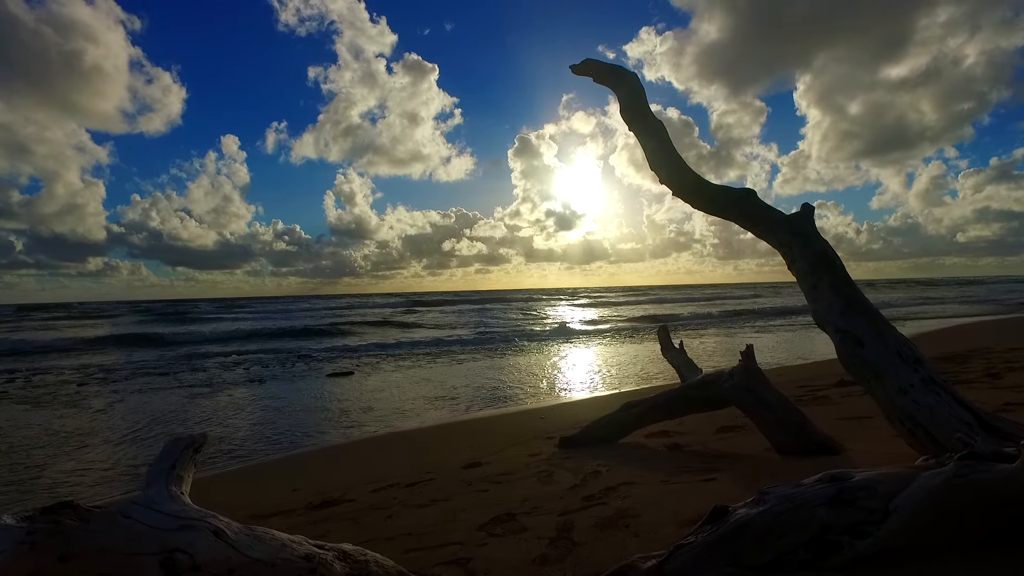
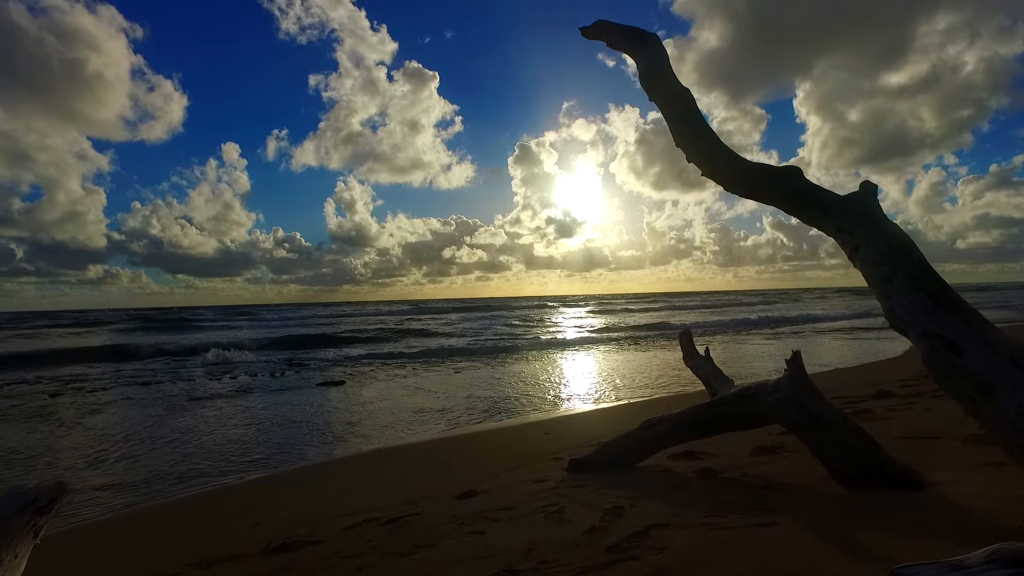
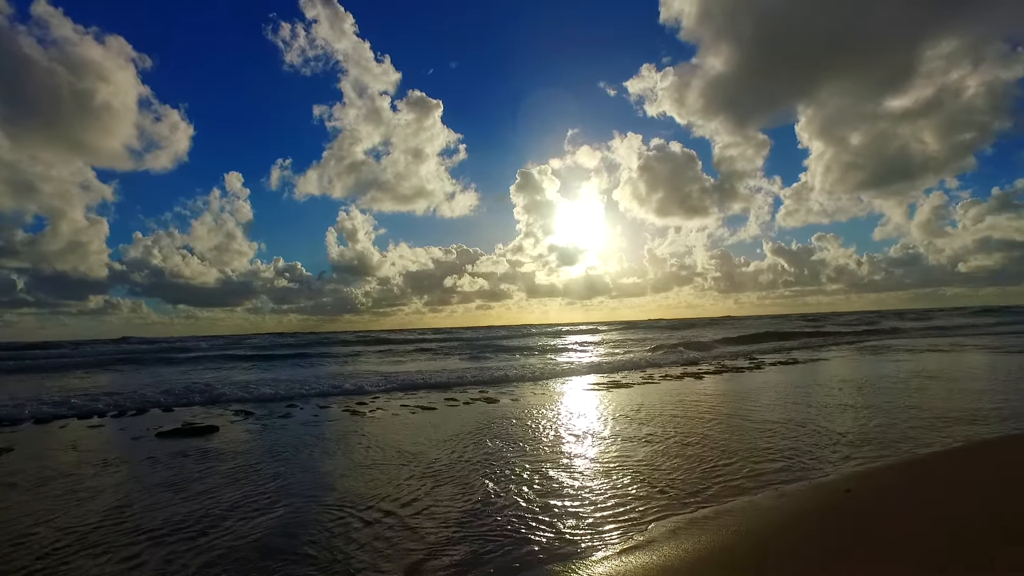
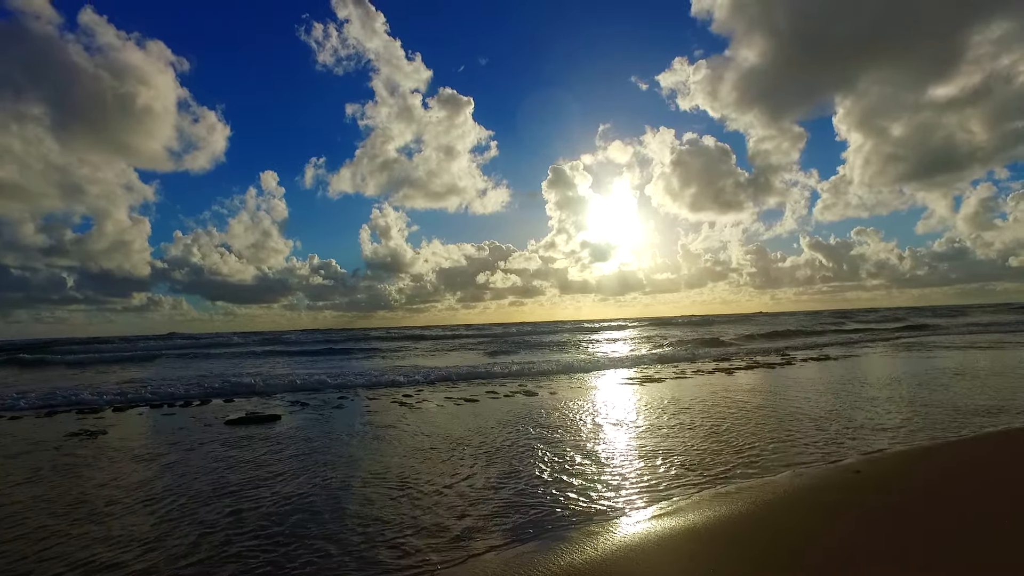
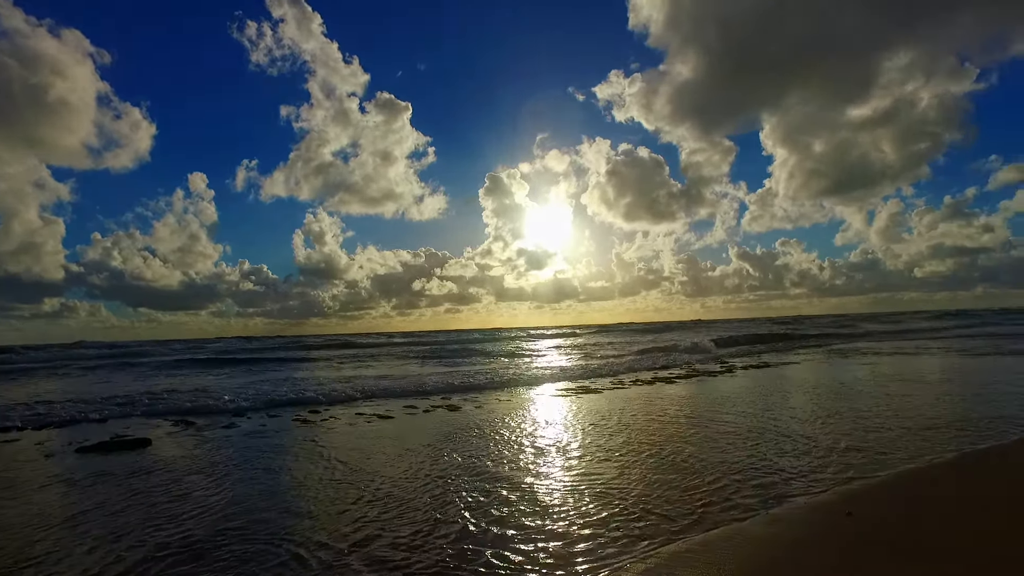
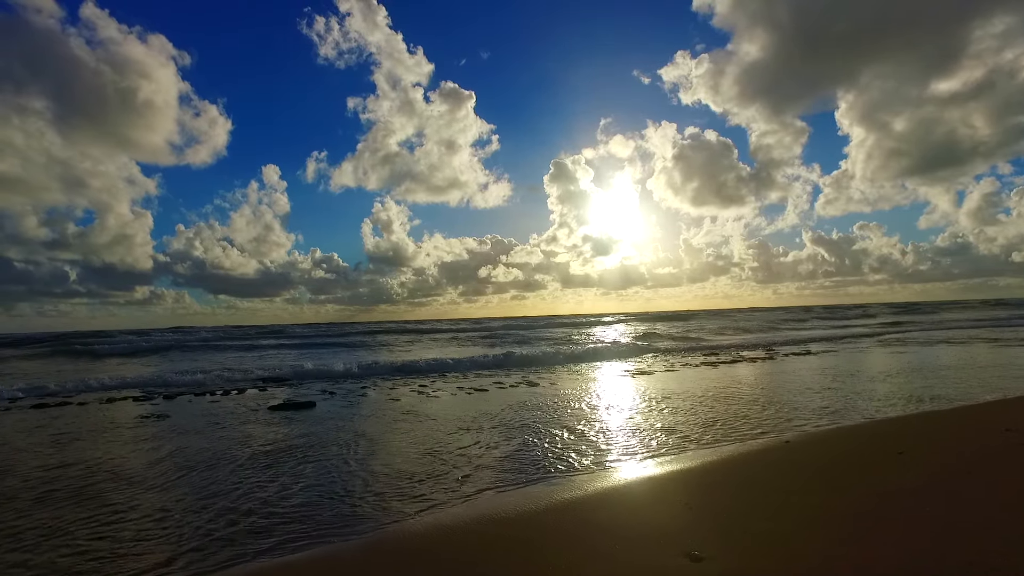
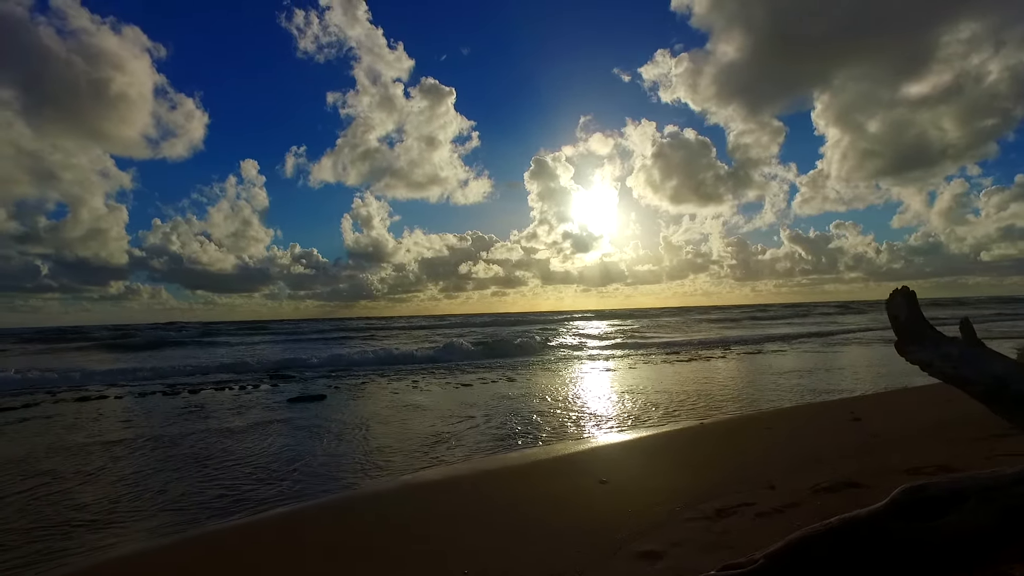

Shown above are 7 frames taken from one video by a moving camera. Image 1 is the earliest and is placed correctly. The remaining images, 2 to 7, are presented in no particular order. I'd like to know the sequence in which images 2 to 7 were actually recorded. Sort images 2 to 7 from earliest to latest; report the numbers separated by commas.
2, 7, 6, 4, 3, 5
